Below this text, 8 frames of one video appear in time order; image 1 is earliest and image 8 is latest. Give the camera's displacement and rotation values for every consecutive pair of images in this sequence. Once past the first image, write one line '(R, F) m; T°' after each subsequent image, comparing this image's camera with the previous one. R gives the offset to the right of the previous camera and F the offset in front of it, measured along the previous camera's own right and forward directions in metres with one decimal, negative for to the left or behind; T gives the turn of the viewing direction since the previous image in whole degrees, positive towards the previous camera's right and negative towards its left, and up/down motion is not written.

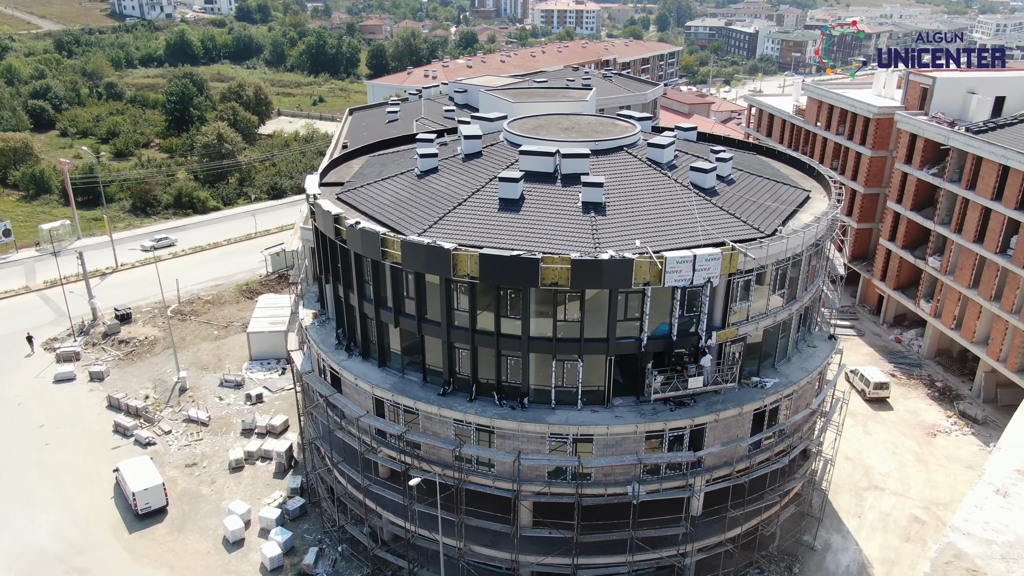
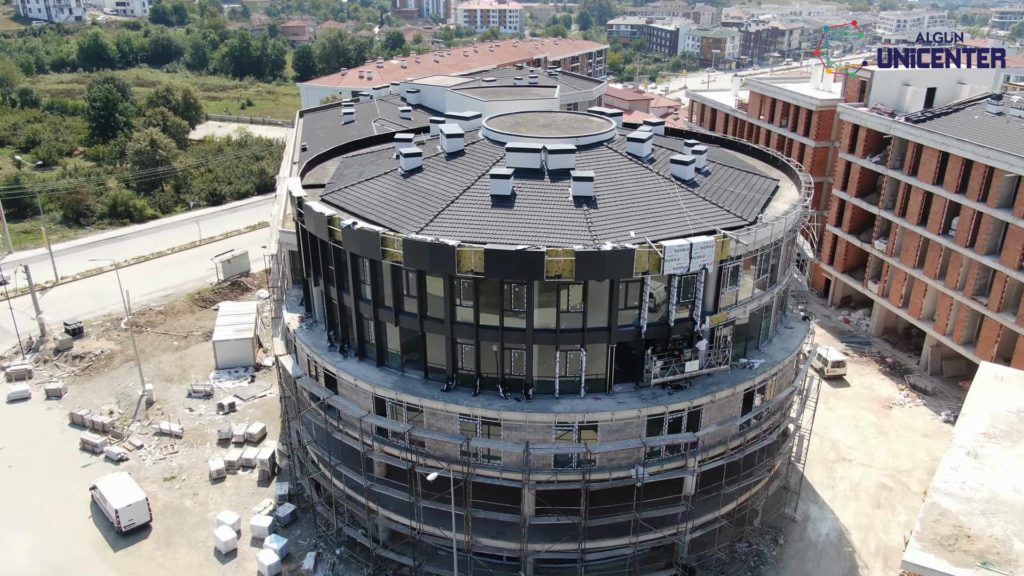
(-3.0, -0.5) m; +5°
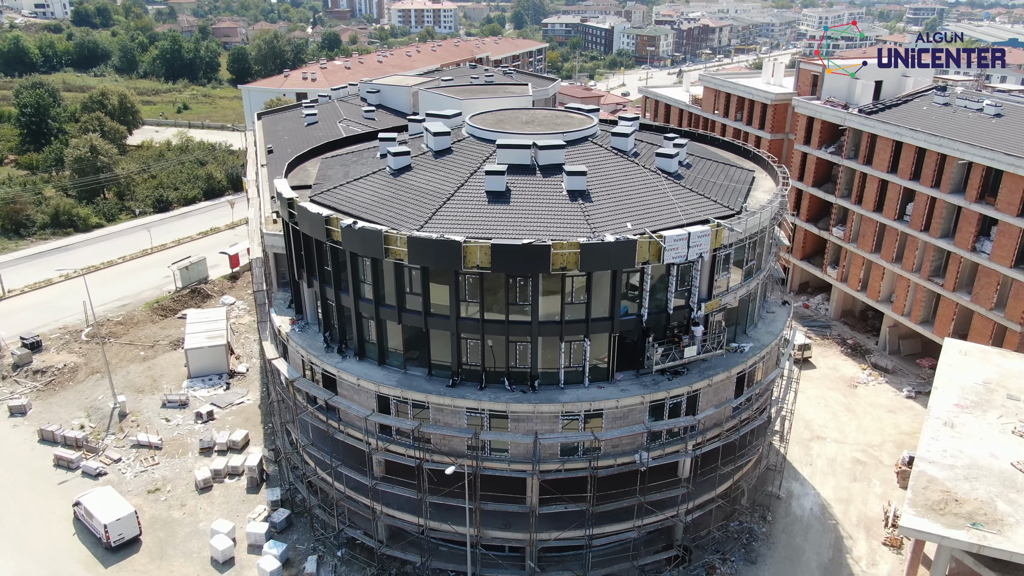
(-2.7, -0.4) m; +4°
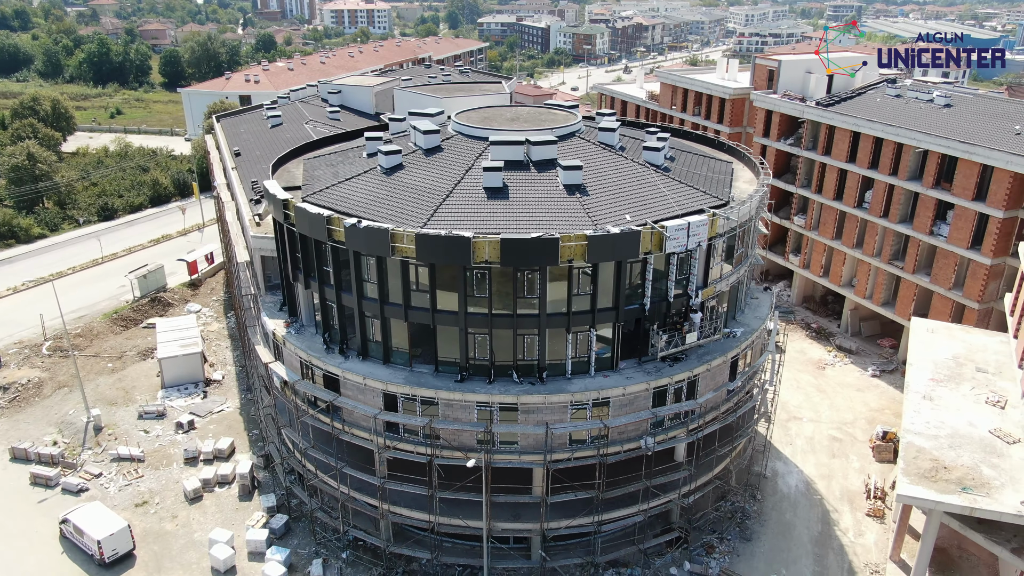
(-2.9, -0.3) m; +5°
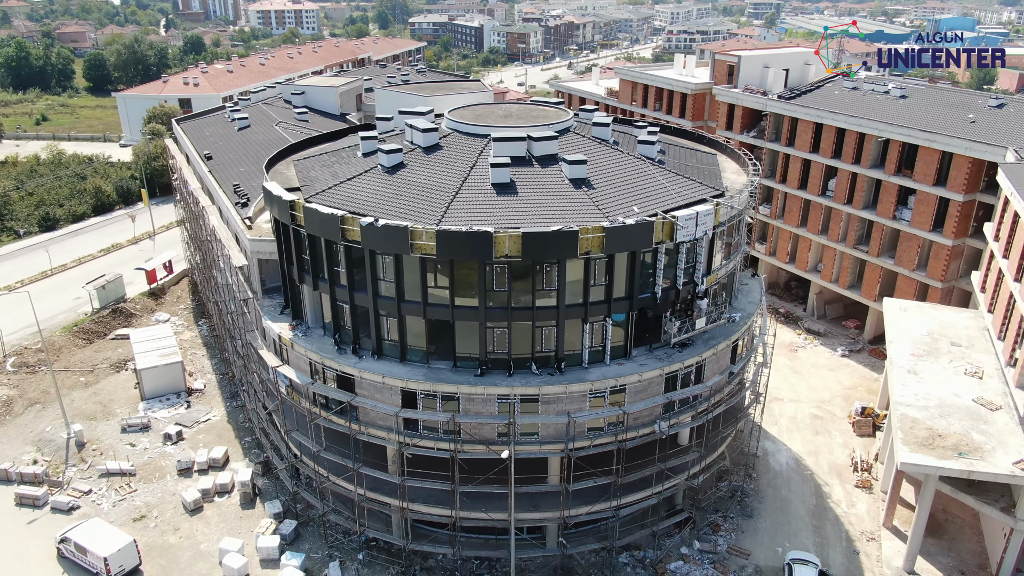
(-3.6, -0.4) m; +5°
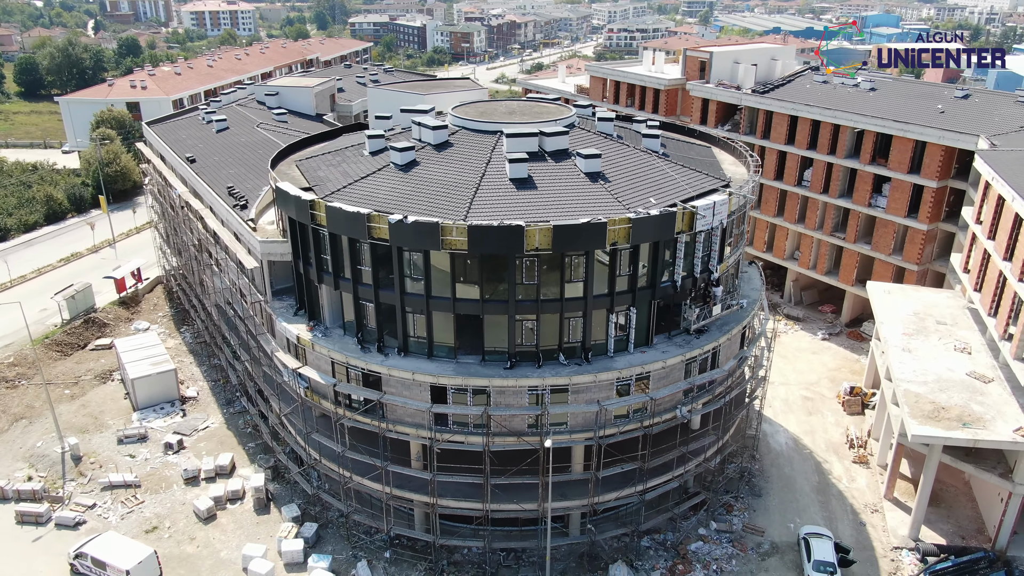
(-3.8, -0.3) m; +4°
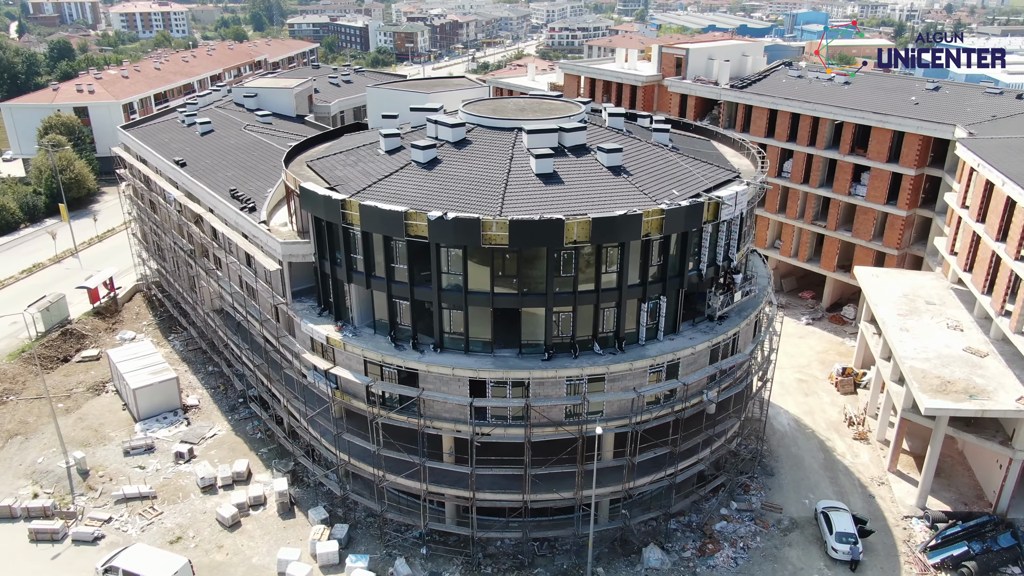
(-4.3, -0.4) m; +4°
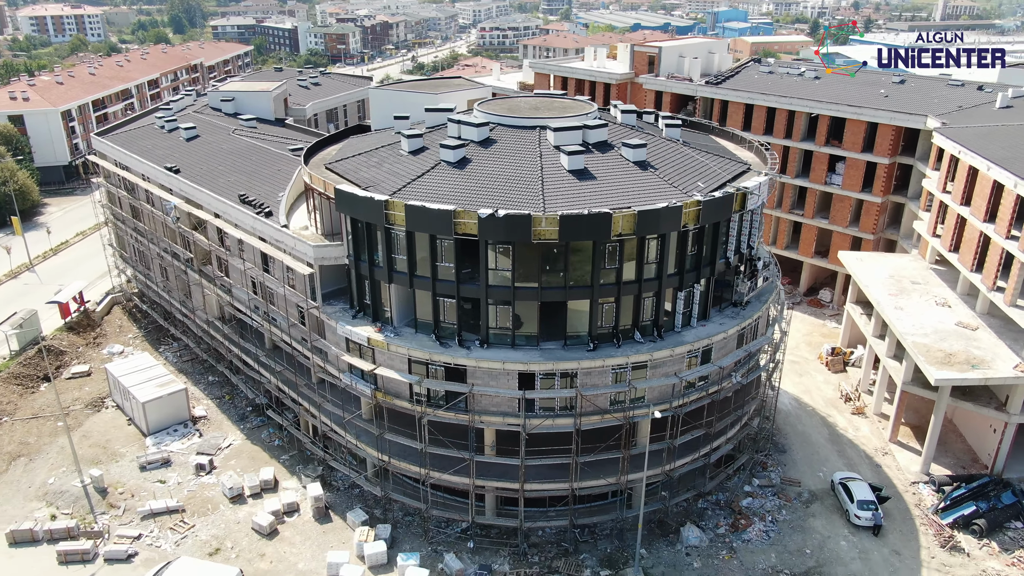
(-5.3, -0.6) m; +5°
